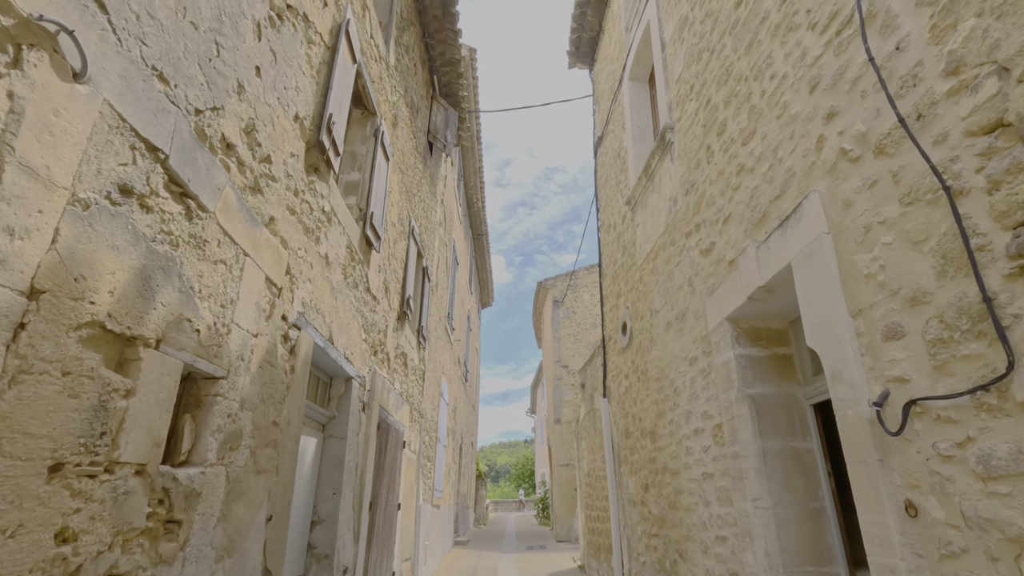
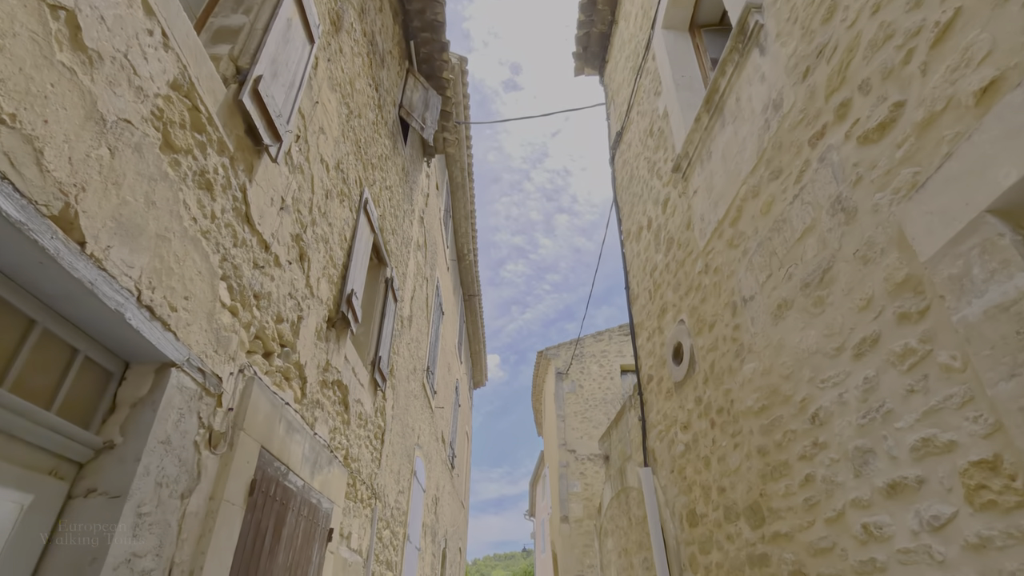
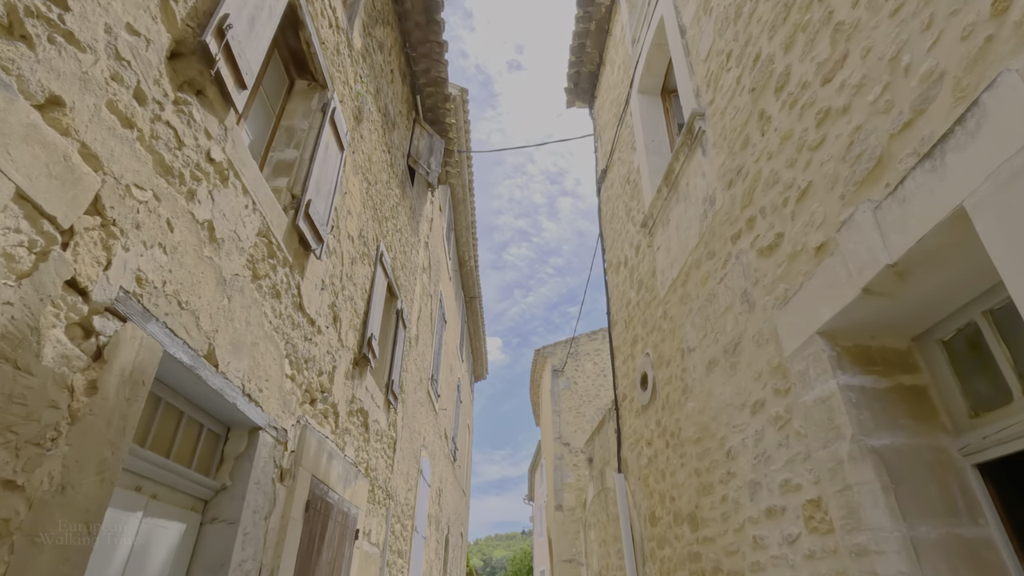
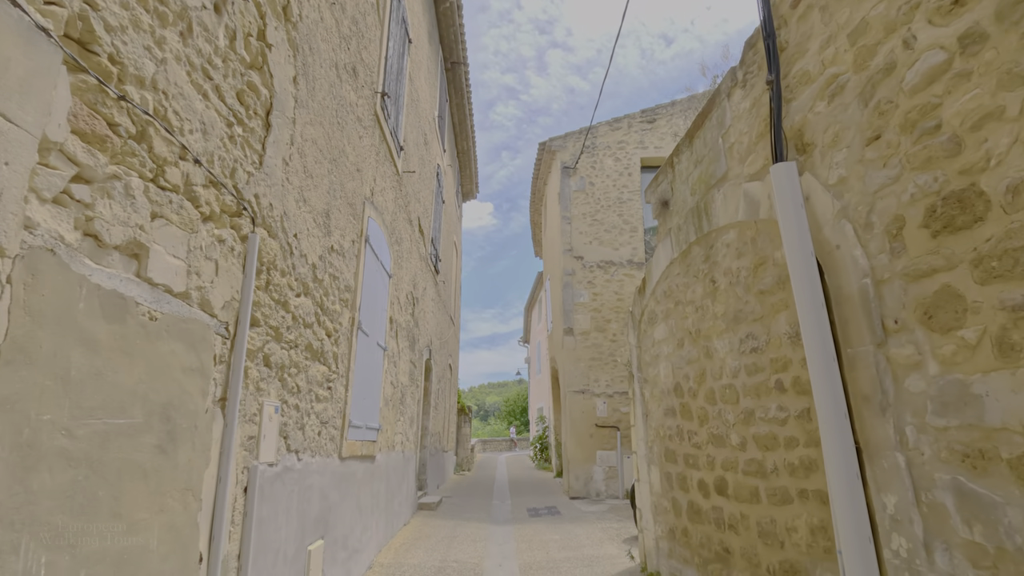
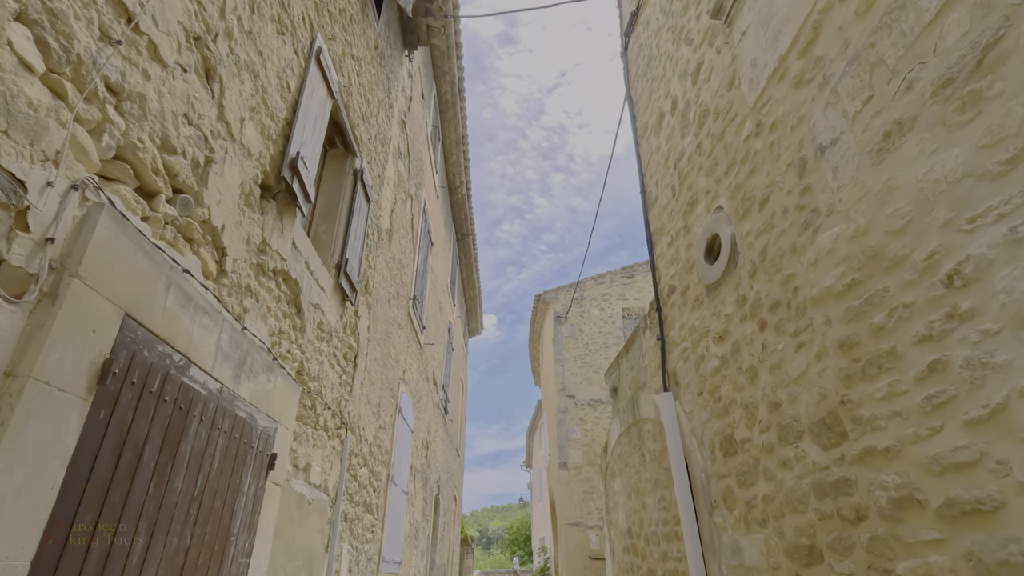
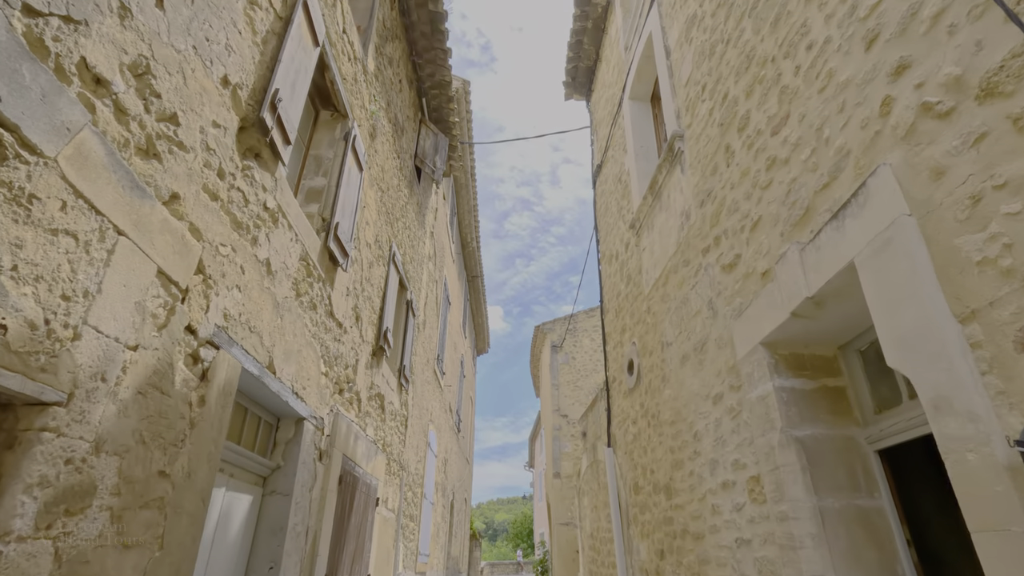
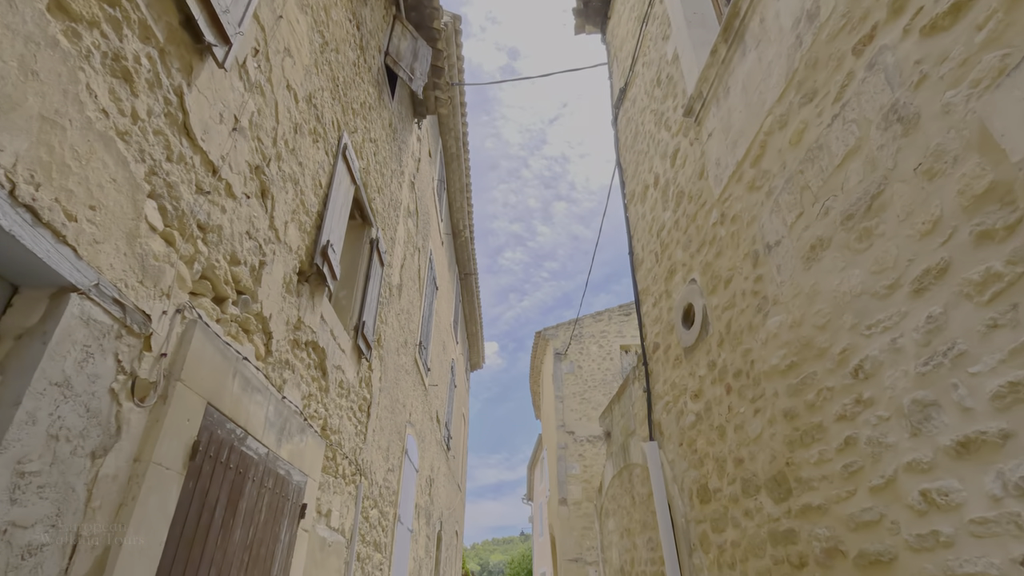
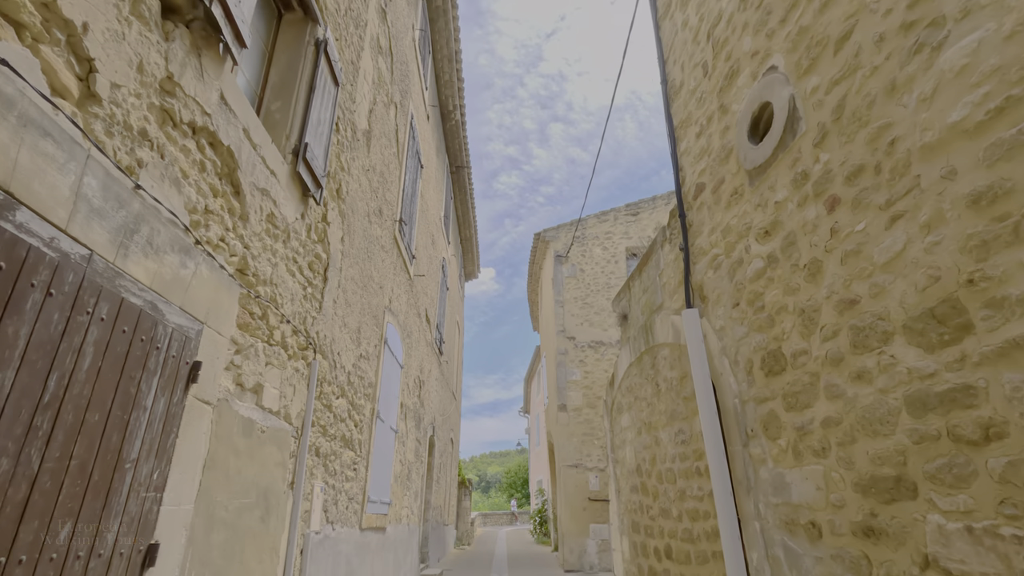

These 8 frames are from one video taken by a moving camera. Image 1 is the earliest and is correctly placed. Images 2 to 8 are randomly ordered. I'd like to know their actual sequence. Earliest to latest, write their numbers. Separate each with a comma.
6, 3, 2, 7, 5, 8, 4
